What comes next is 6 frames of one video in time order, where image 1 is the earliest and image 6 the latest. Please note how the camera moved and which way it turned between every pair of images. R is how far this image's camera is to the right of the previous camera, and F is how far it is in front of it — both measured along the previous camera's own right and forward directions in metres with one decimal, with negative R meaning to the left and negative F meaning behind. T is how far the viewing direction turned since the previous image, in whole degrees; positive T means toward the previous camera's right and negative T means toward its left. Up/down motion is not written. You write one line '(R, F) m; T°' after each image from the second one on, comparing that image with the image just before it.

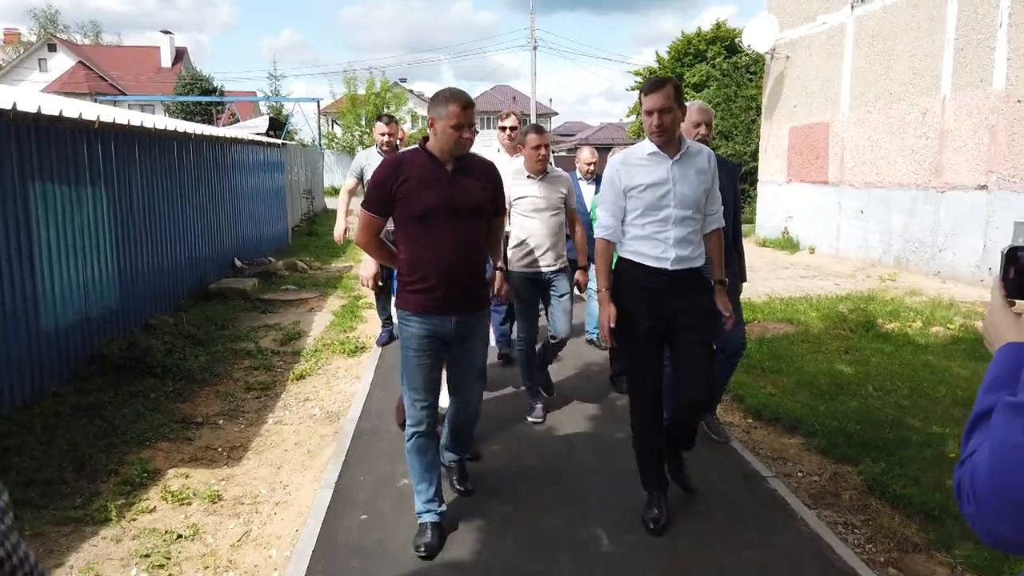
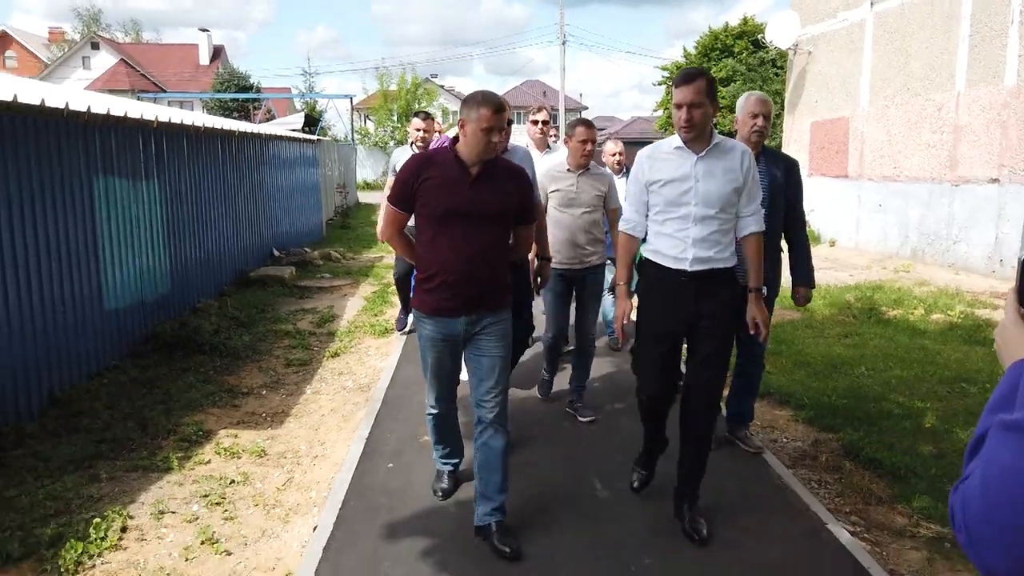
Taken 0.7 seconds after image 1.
(+0.1, -0.5) m; -2°
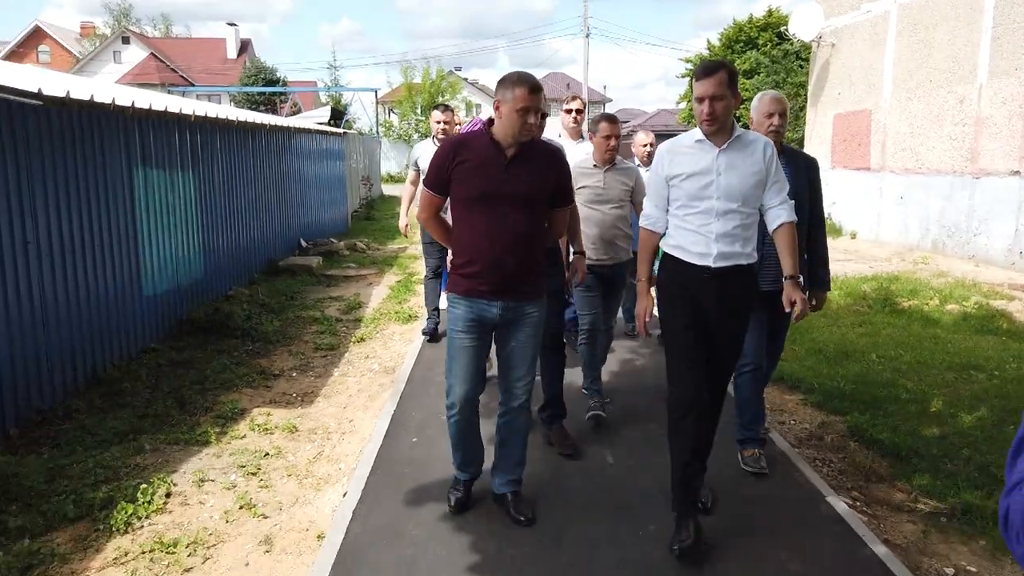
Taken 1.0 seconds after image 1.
(0.0, -0.2) m; -2°
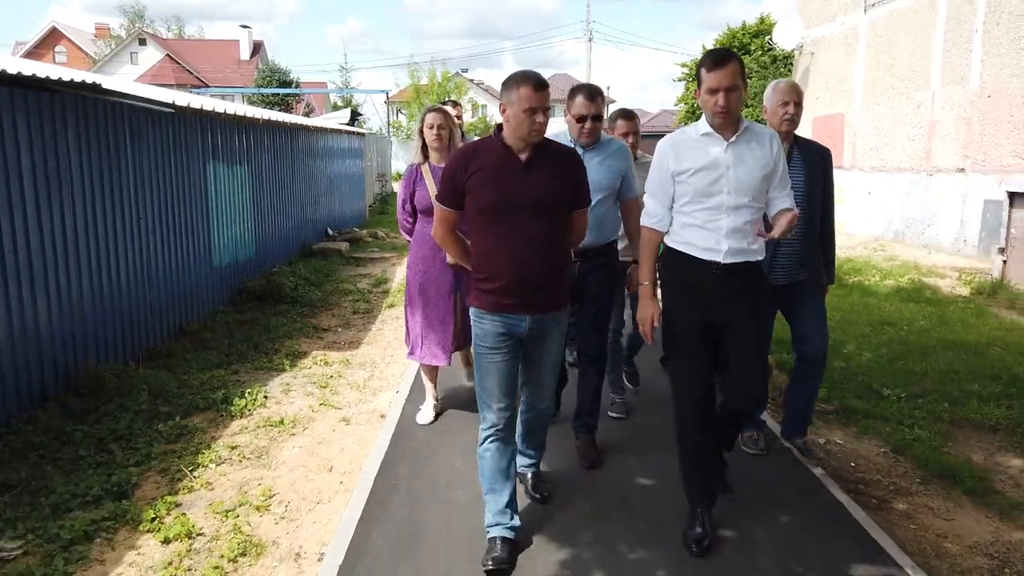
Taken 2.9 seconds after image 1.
(0.0, -1.5) m; 0°
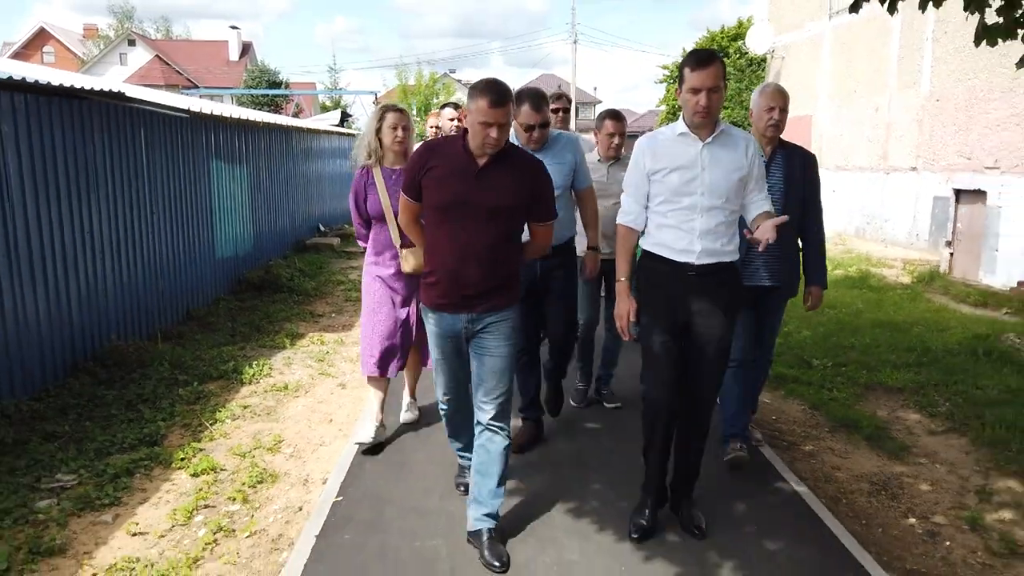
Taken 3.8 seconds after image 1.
(+0.1, -0.8) m; +1°
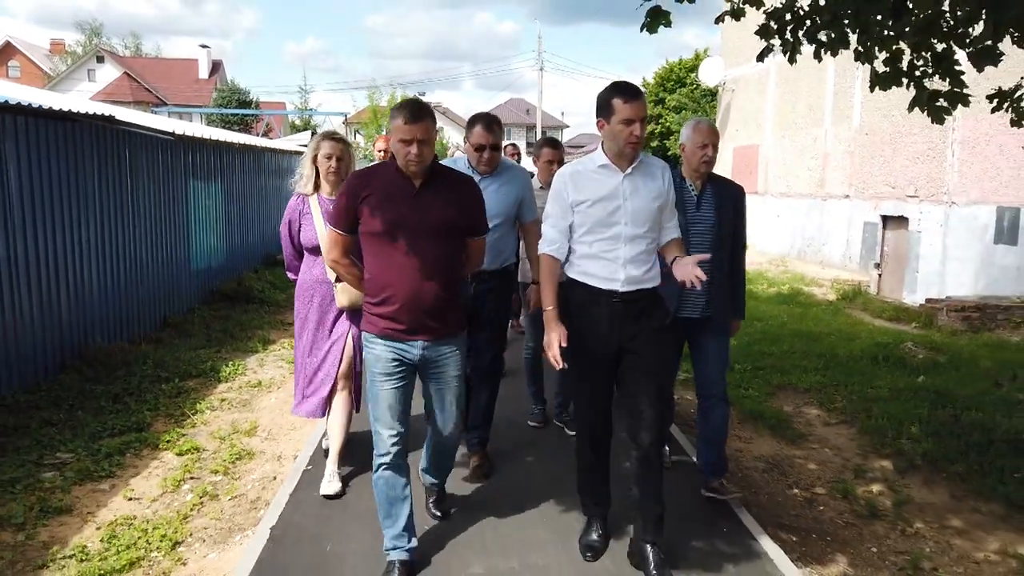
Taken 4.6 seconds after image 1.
(+0.1, -0.7) m; +2°
